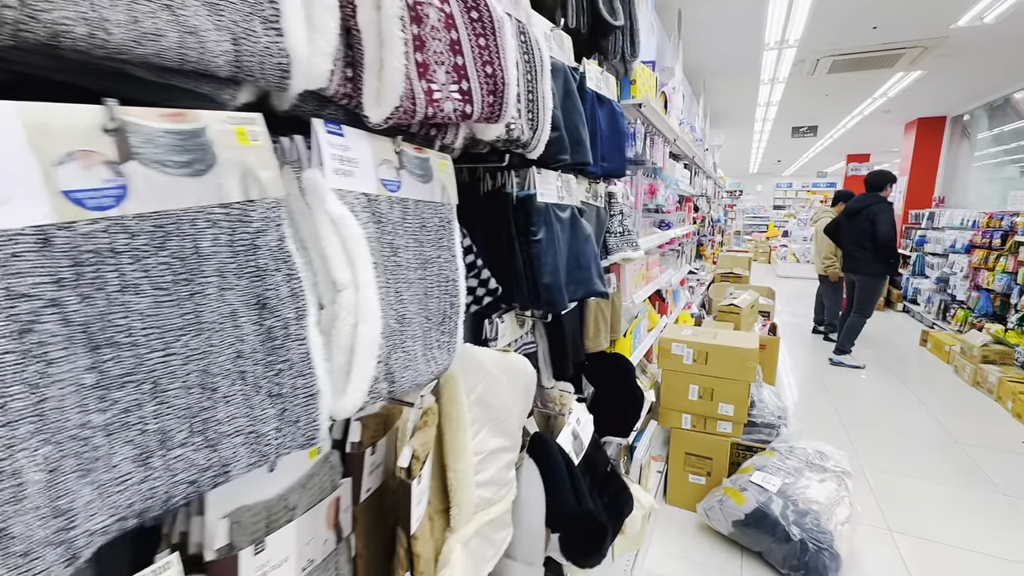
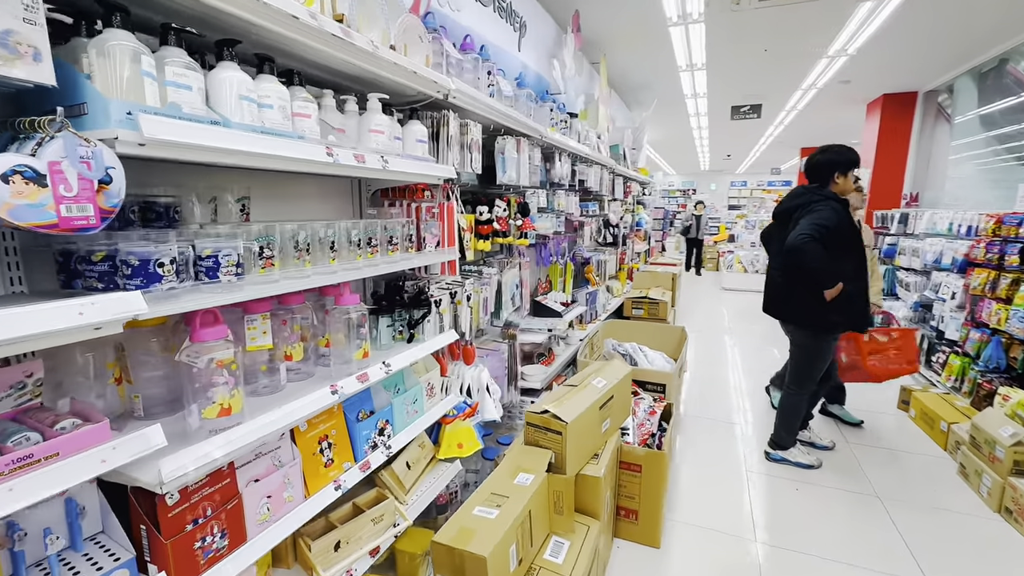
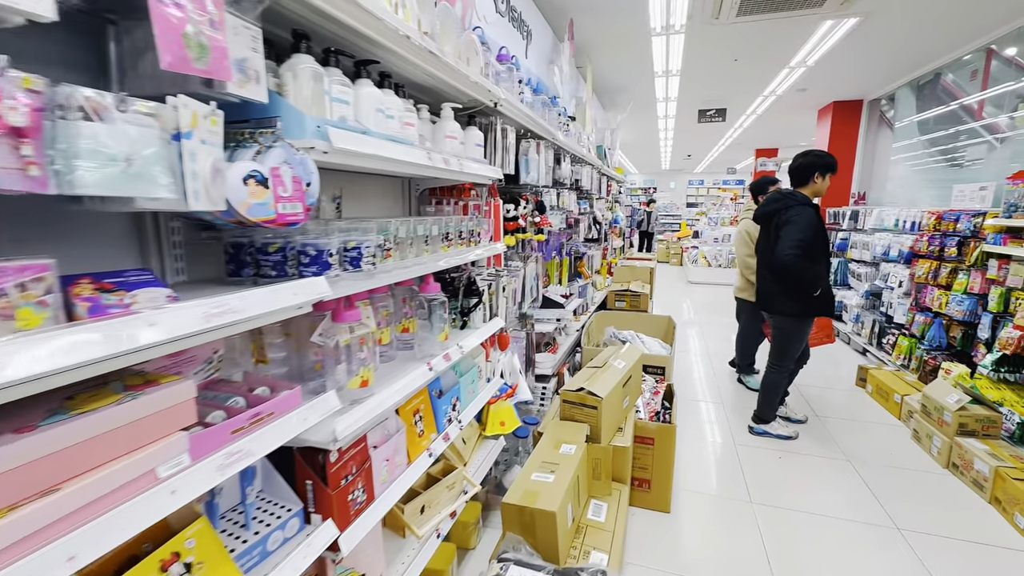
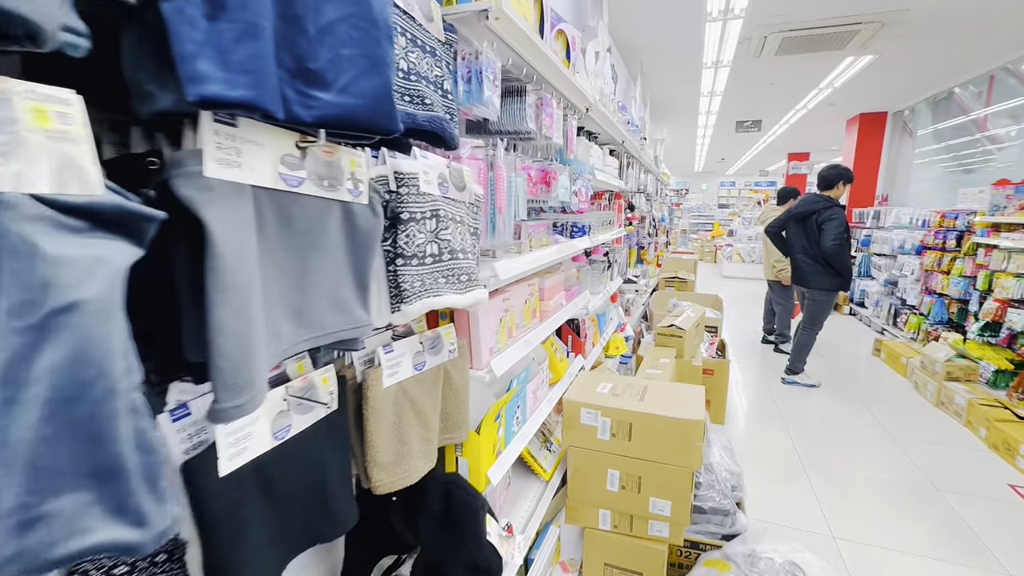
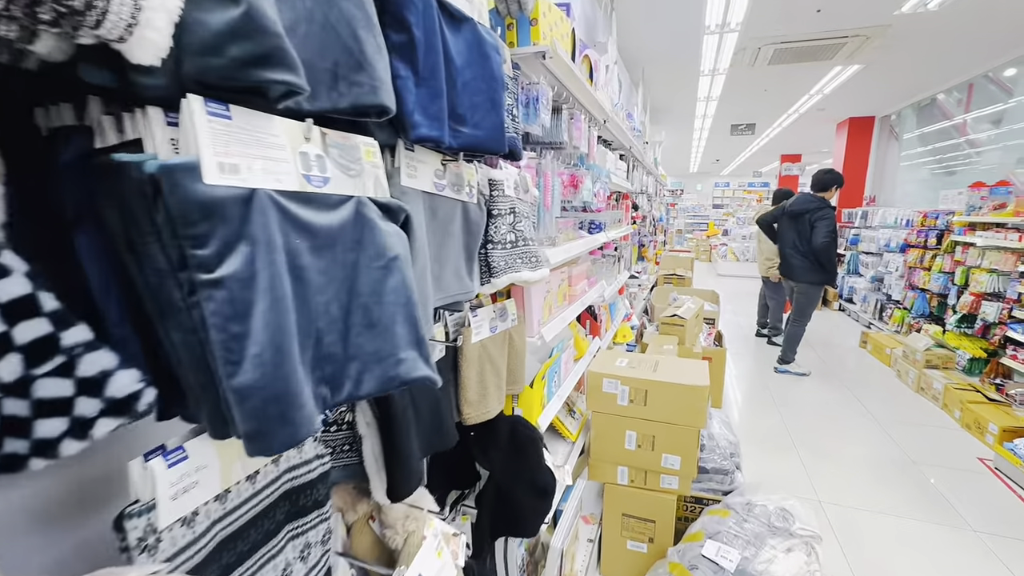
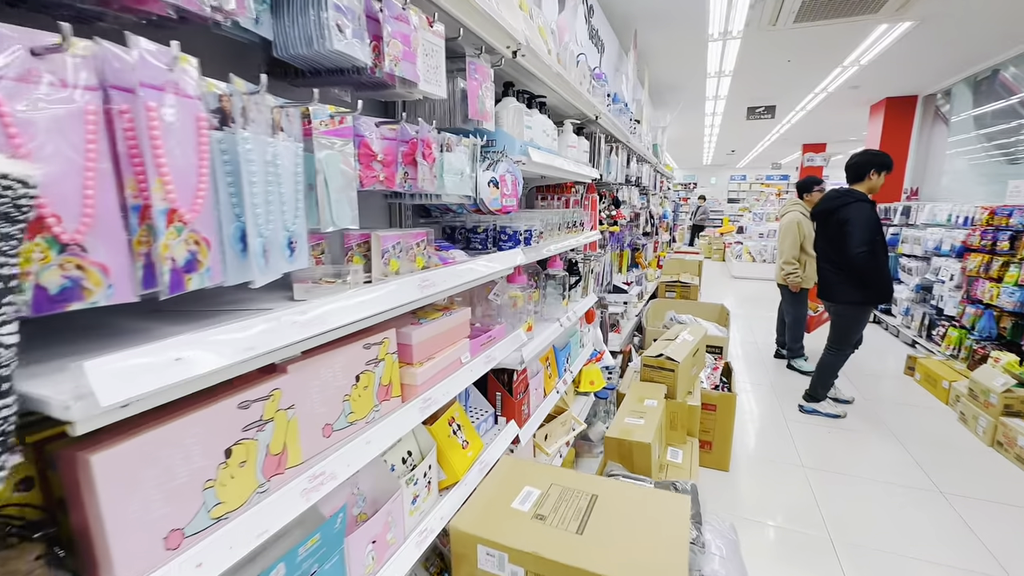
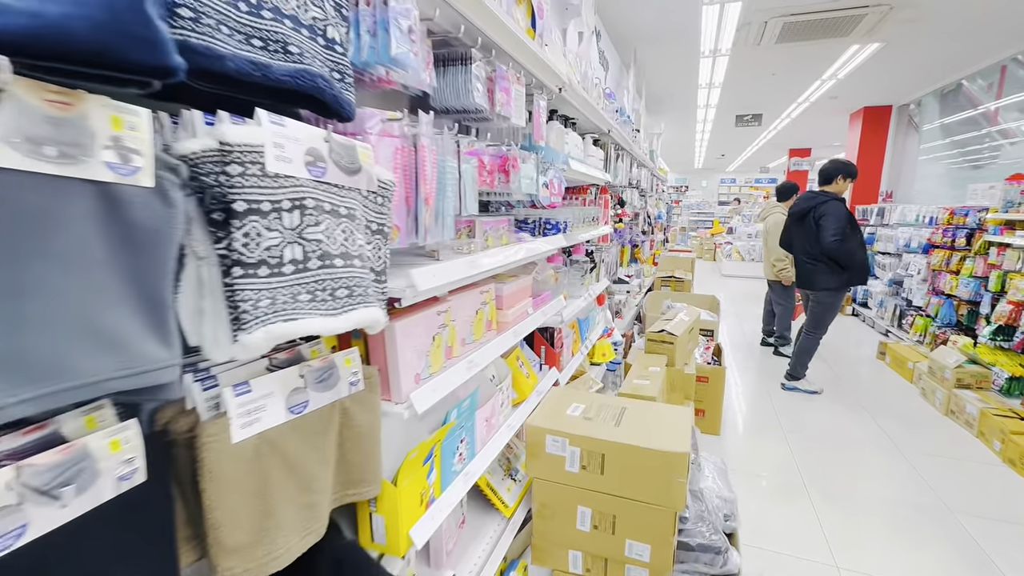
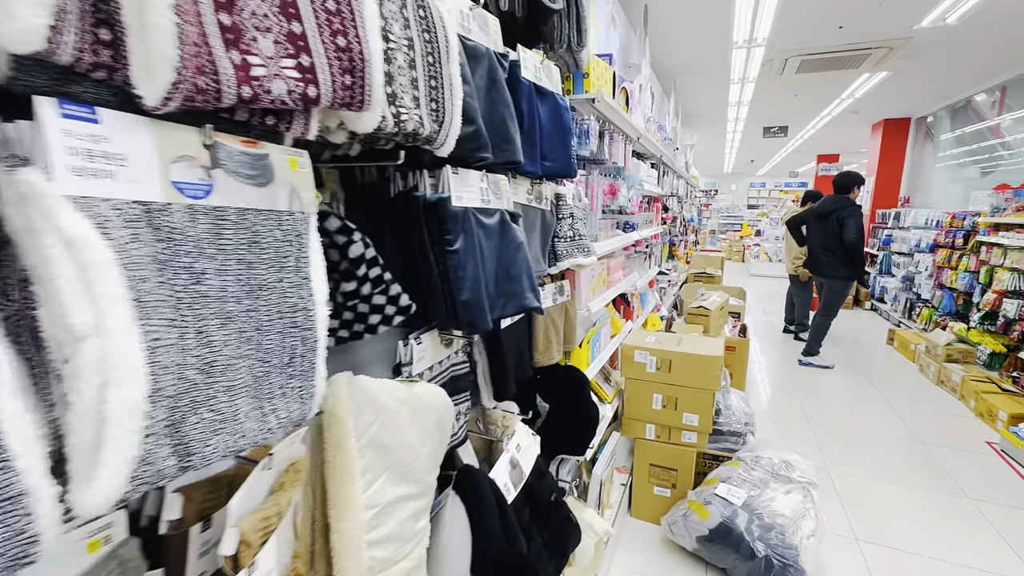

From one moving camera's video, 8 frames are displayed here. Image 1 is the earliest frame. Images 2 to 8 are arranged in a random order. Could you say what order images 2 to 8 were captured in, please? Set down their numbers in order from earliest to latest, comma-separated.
8, 5, 4, 7, 6, 3, 2
